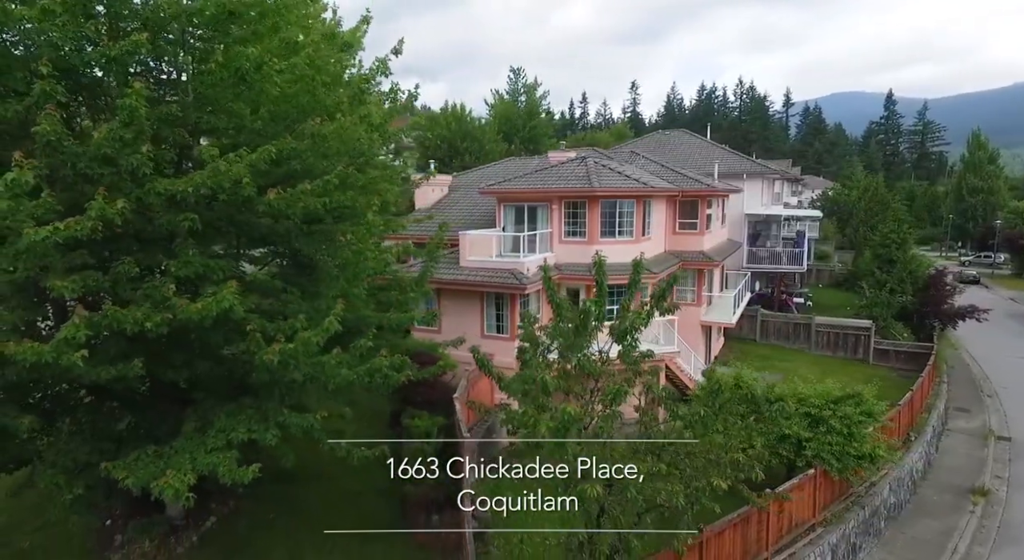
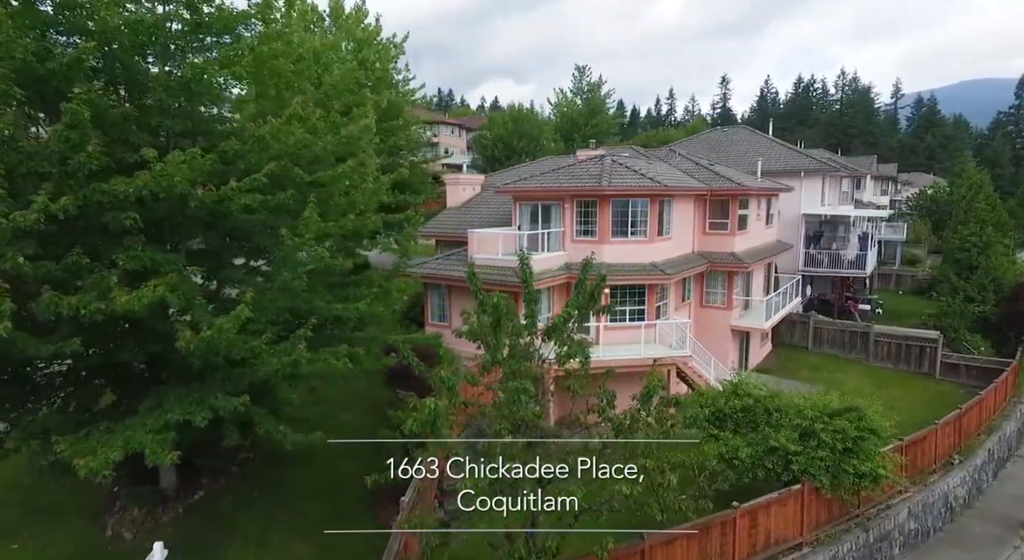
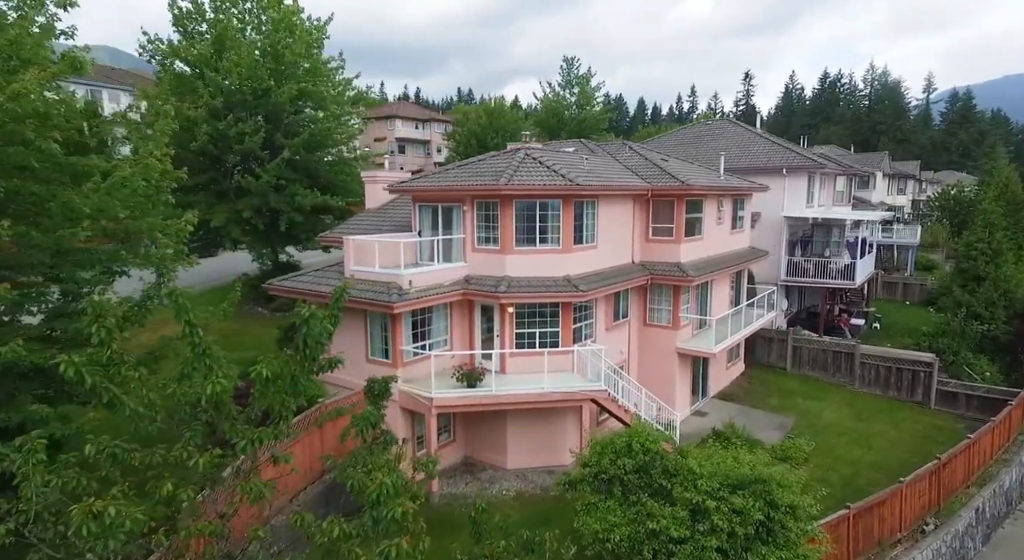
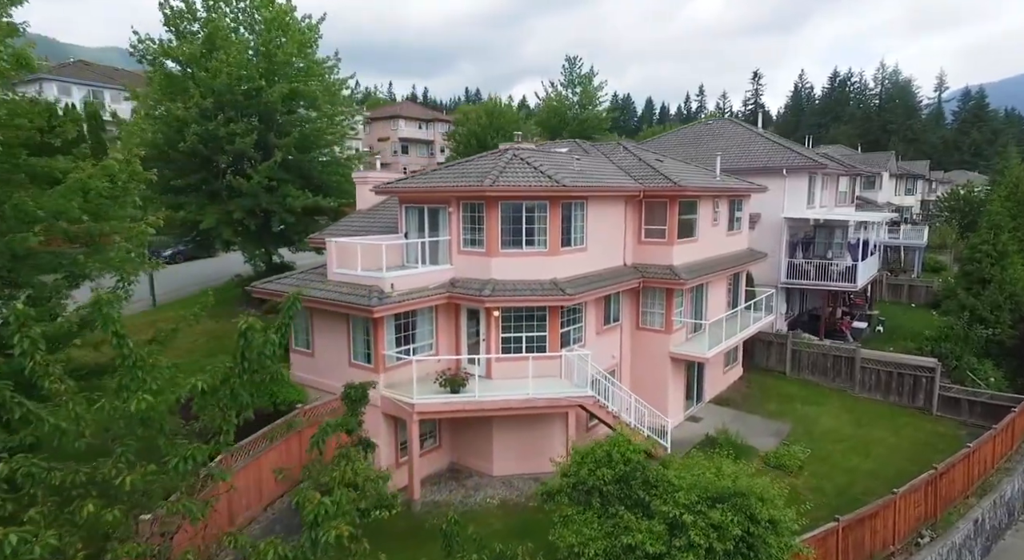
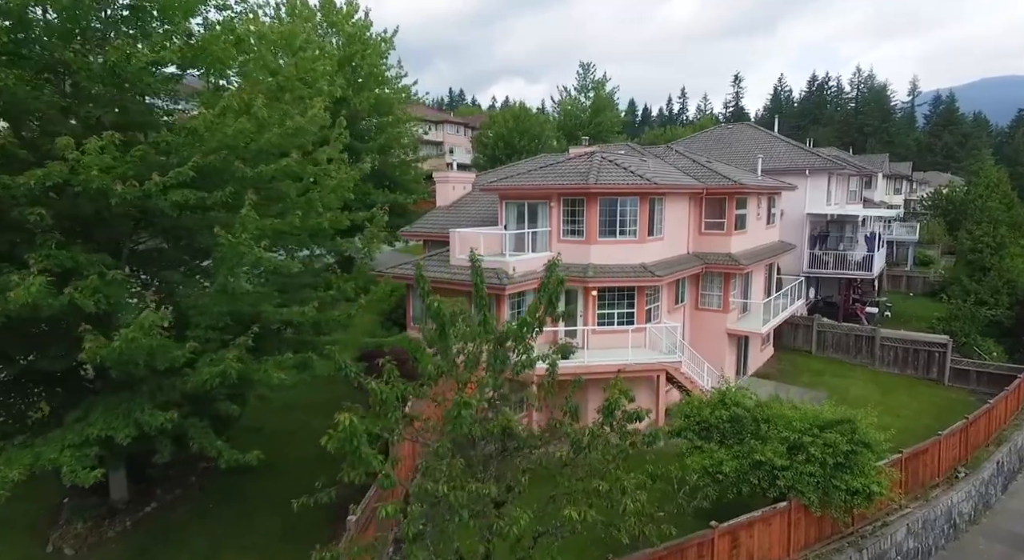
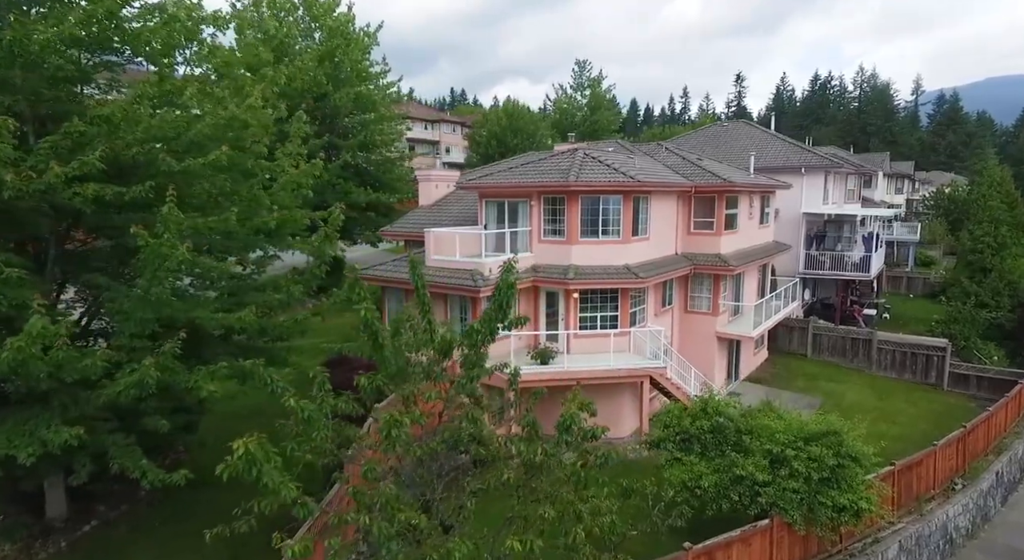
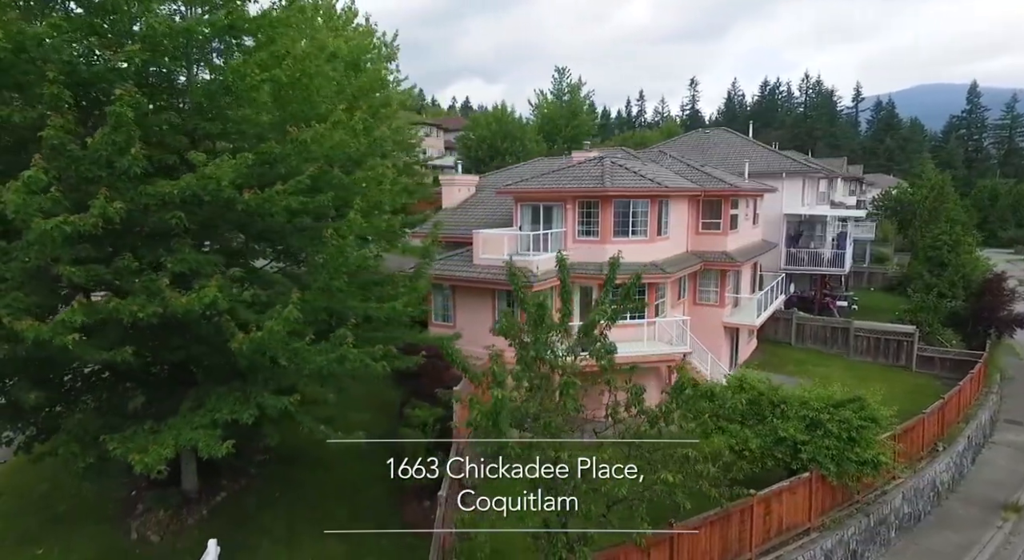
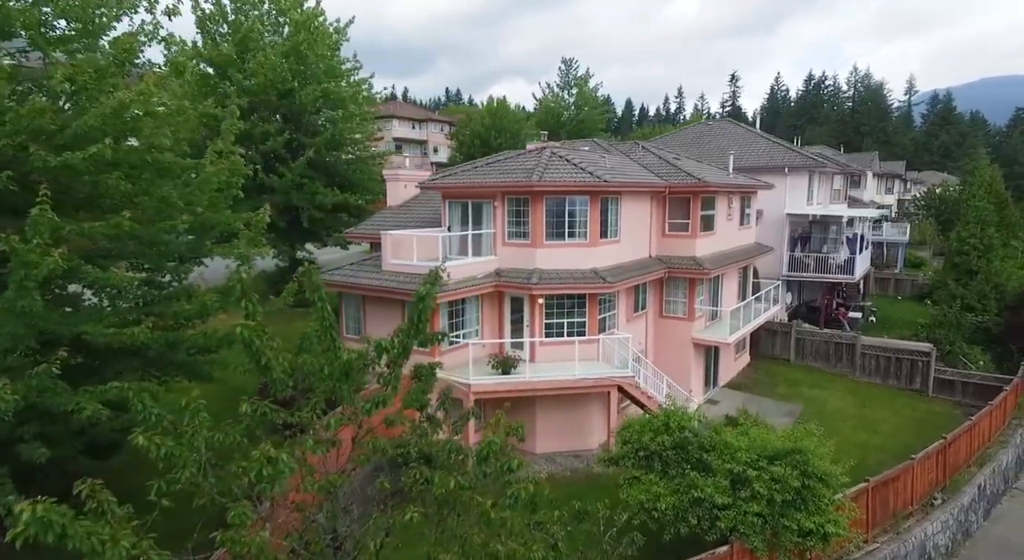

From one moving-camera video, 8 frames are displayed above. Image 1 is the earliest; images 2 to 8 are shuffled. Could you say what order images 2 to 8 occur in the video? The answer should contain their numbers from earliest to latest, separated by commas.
7, 2, 5, 6, 8, 3, 4
